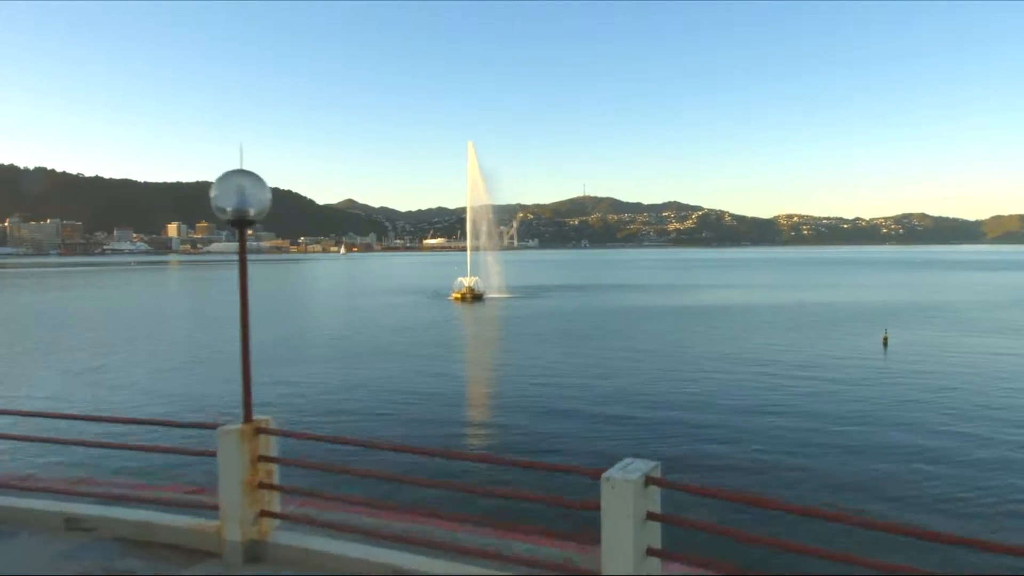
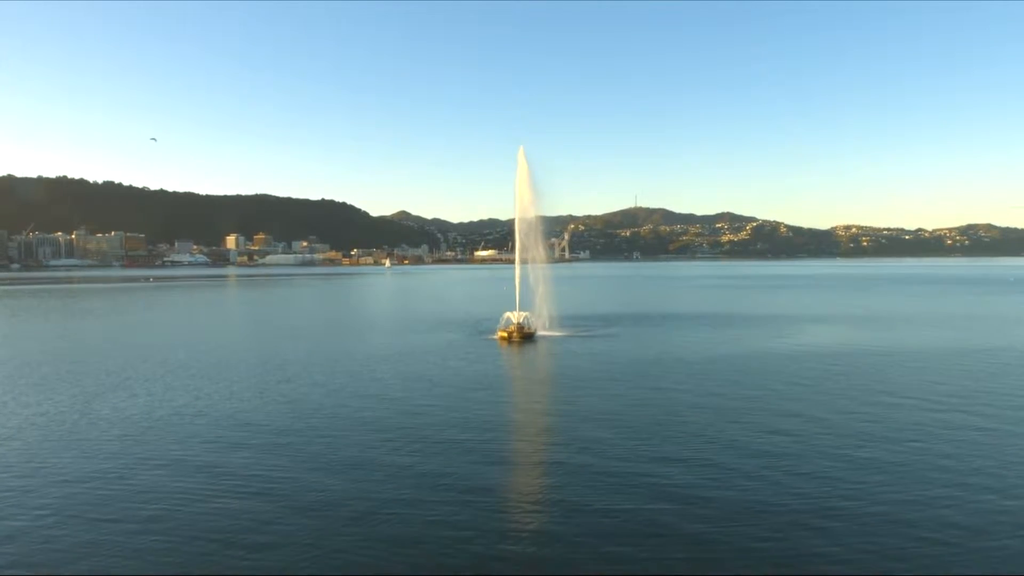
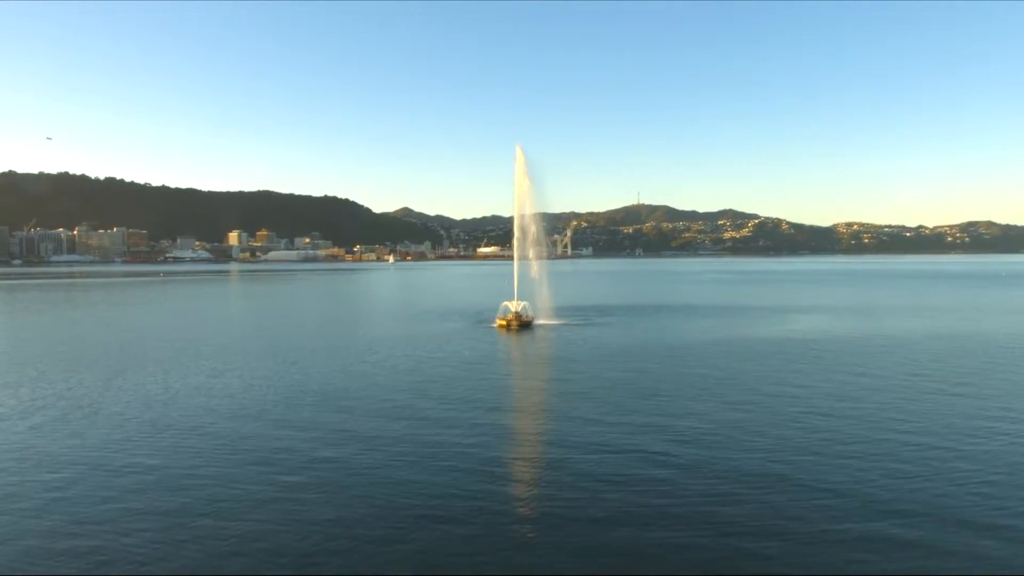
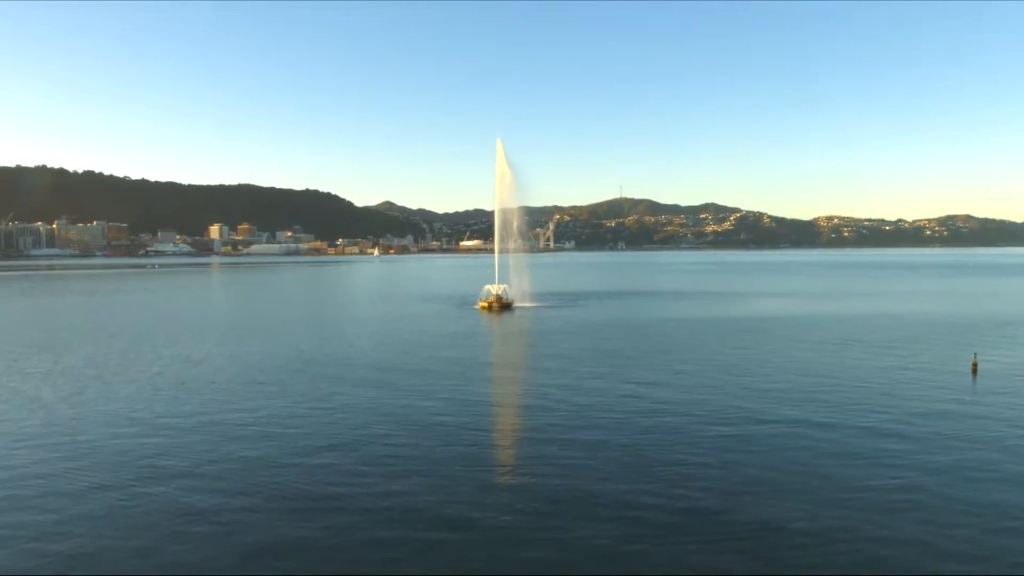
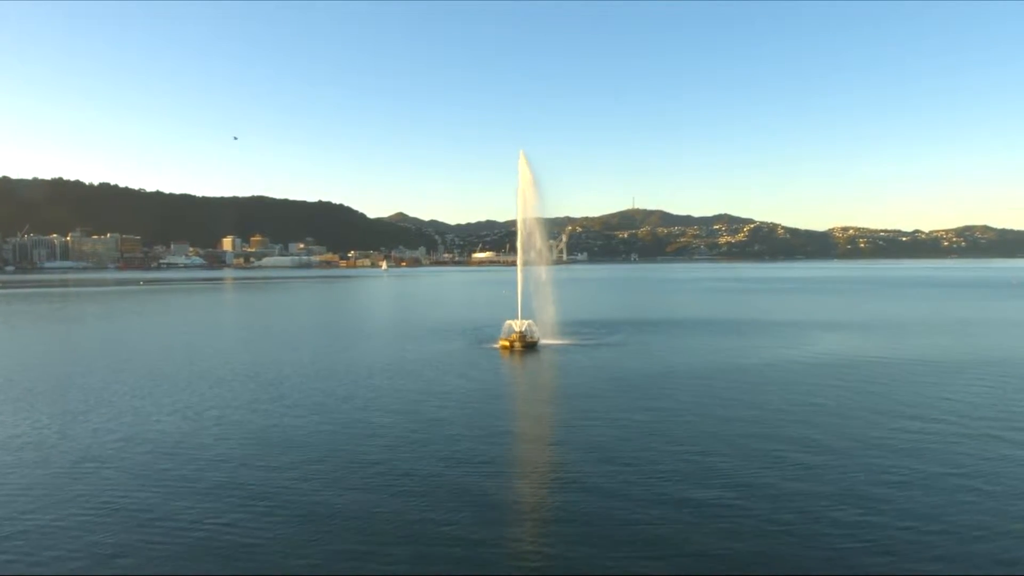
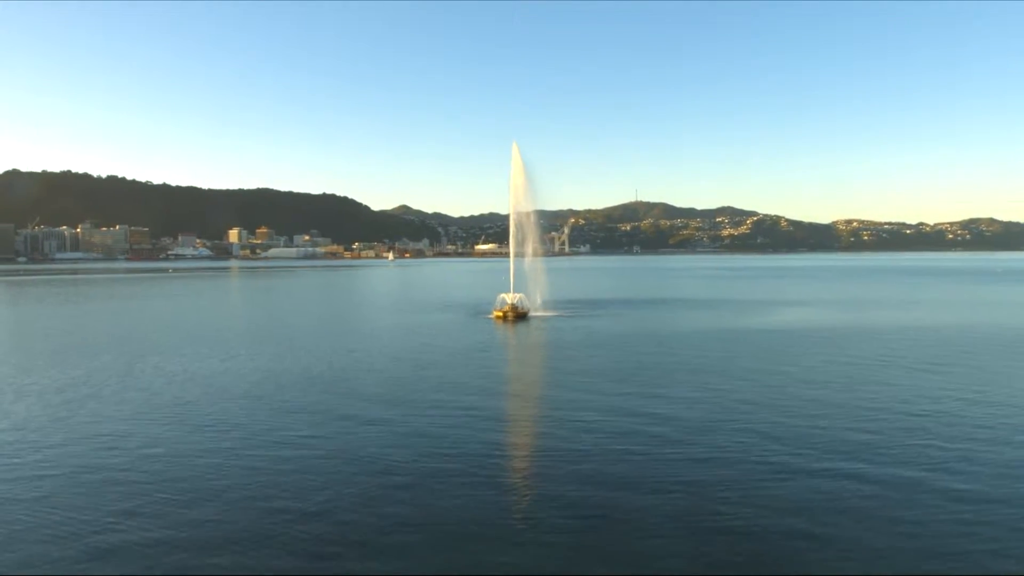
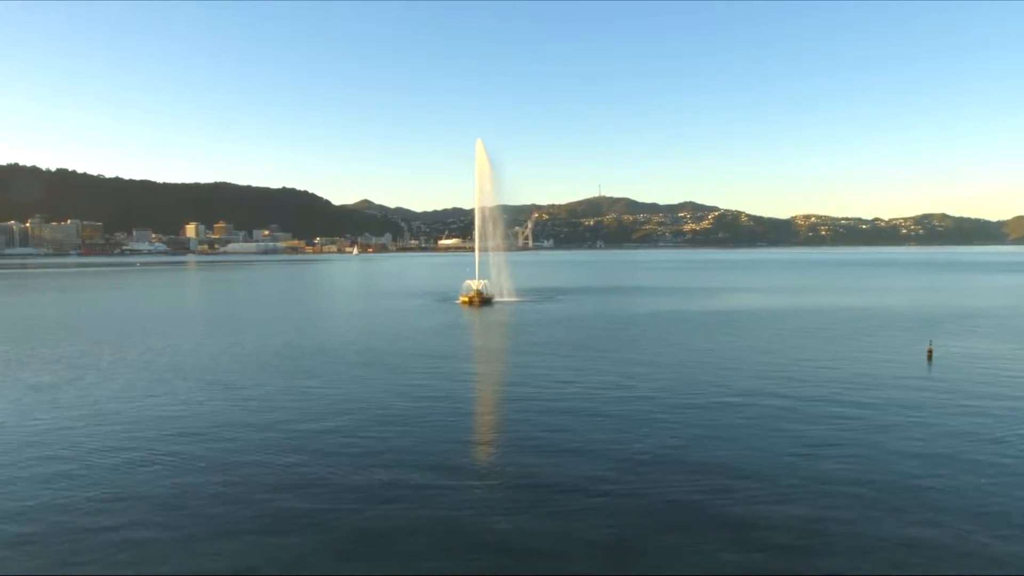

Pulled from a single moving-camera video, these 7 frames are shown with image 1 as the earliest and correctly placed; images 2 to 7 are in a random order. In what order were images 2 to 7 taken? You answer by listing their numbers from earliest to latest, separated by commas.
7, 4, 6, 3, 2, 5
